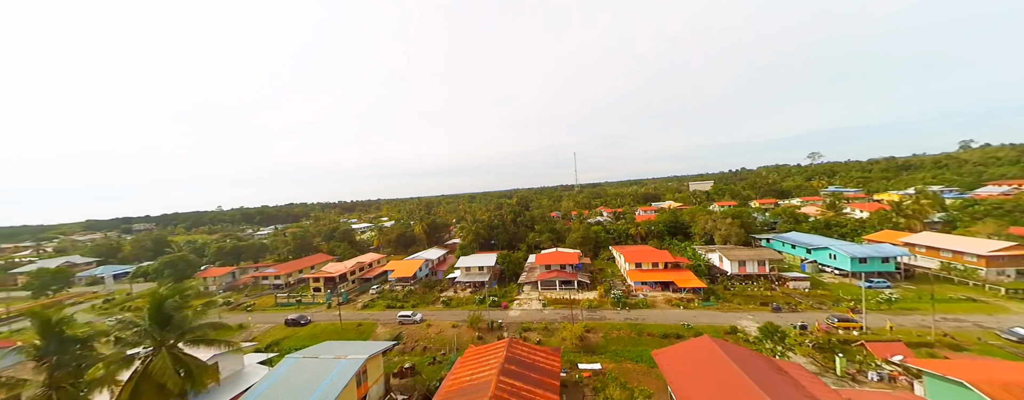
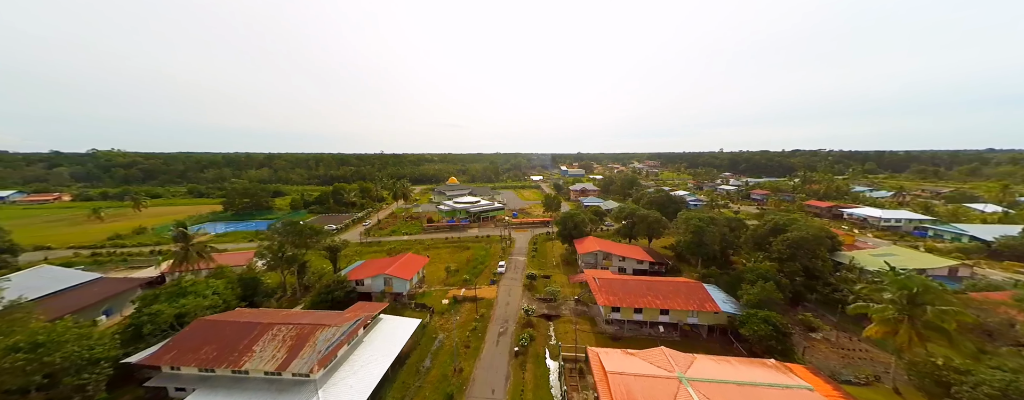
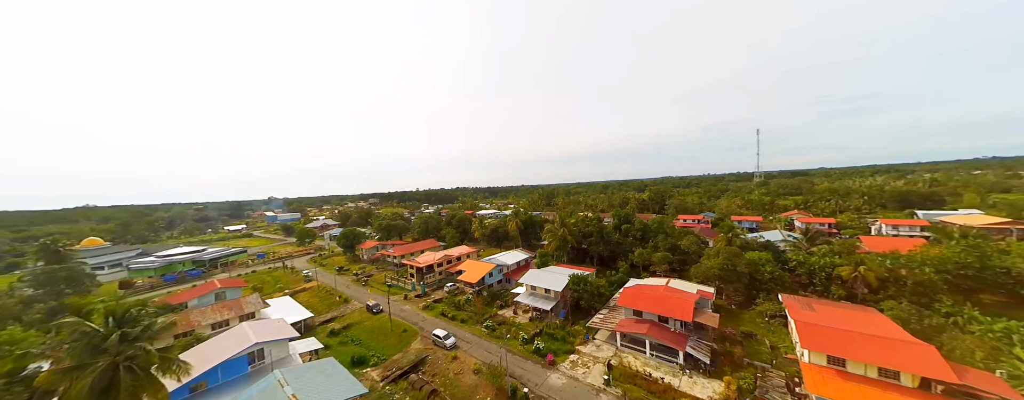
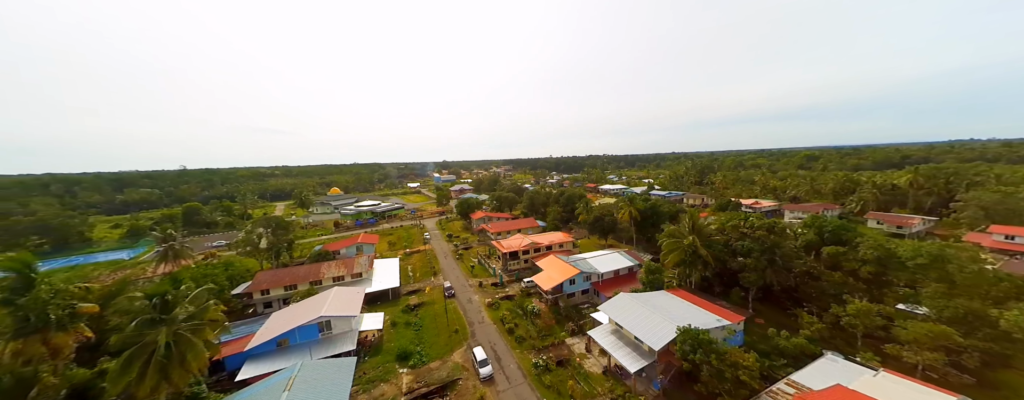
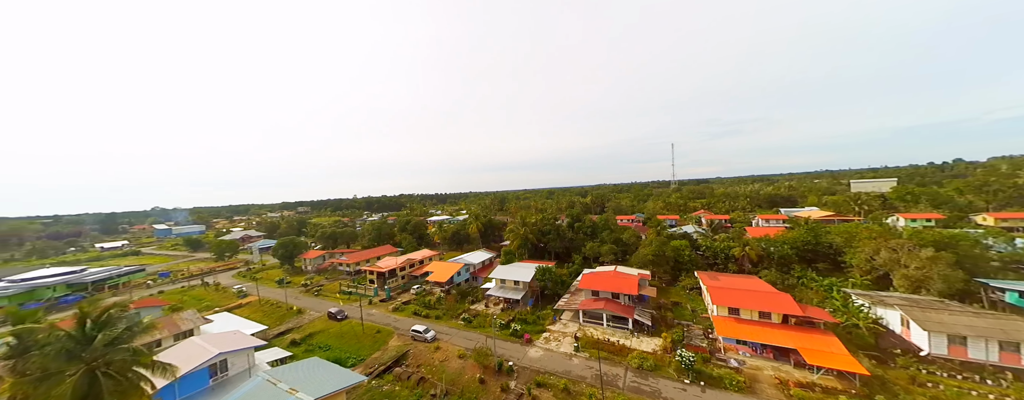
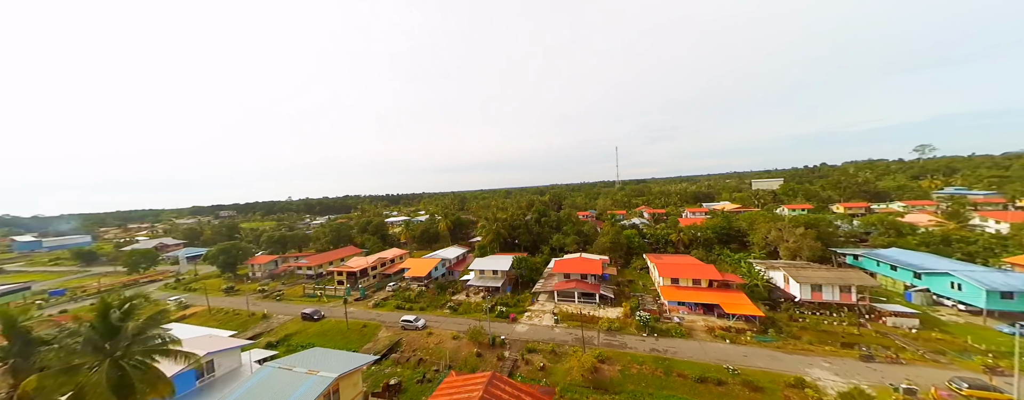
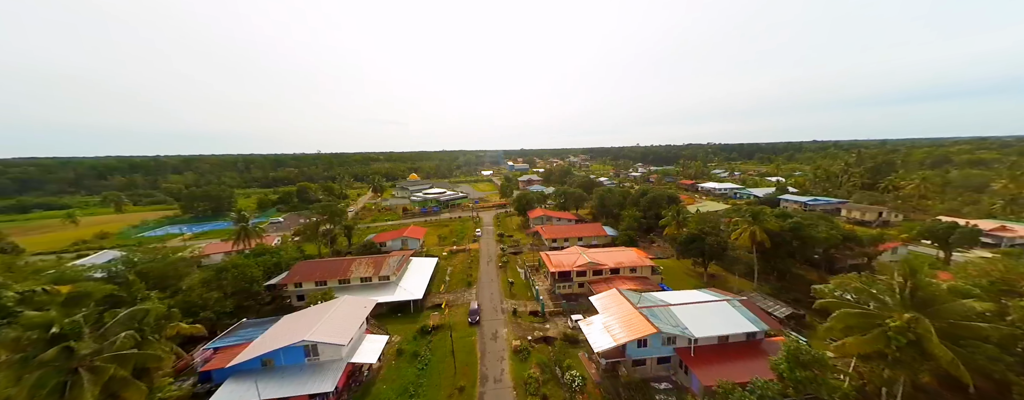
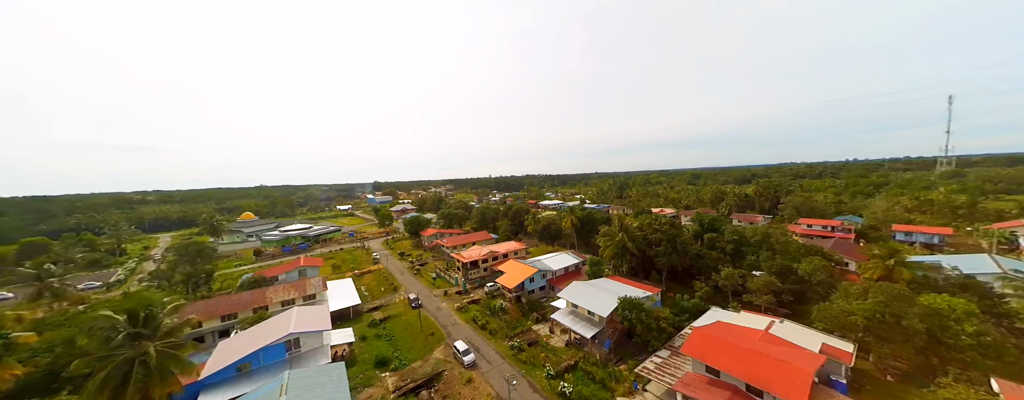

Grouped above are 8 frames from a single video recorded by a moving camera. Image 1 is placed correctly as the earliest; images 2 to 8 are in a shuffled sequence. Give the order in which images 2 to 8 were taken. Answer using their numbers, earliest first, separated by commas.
6, 5, 3, 8, 4, 7, 2
